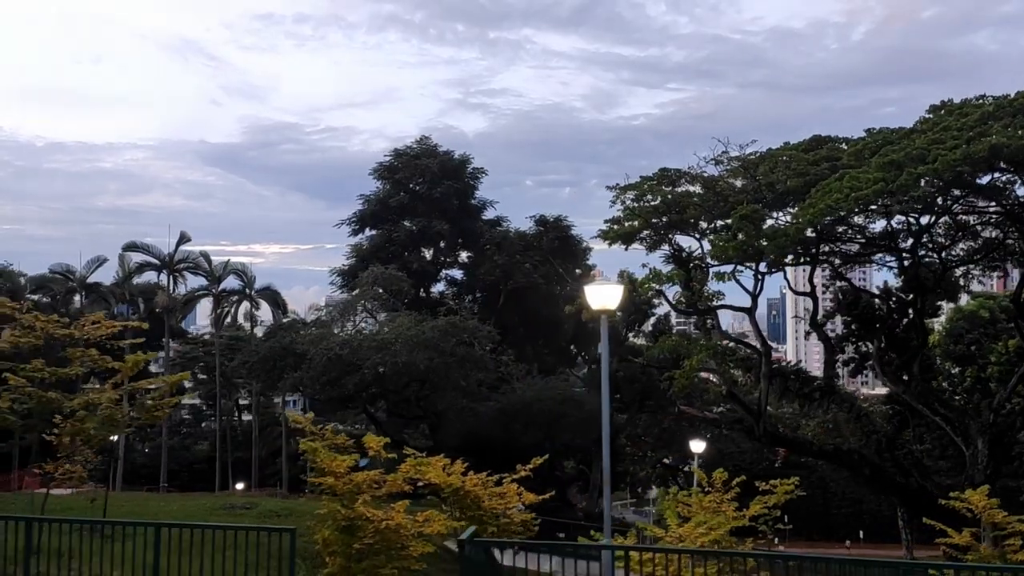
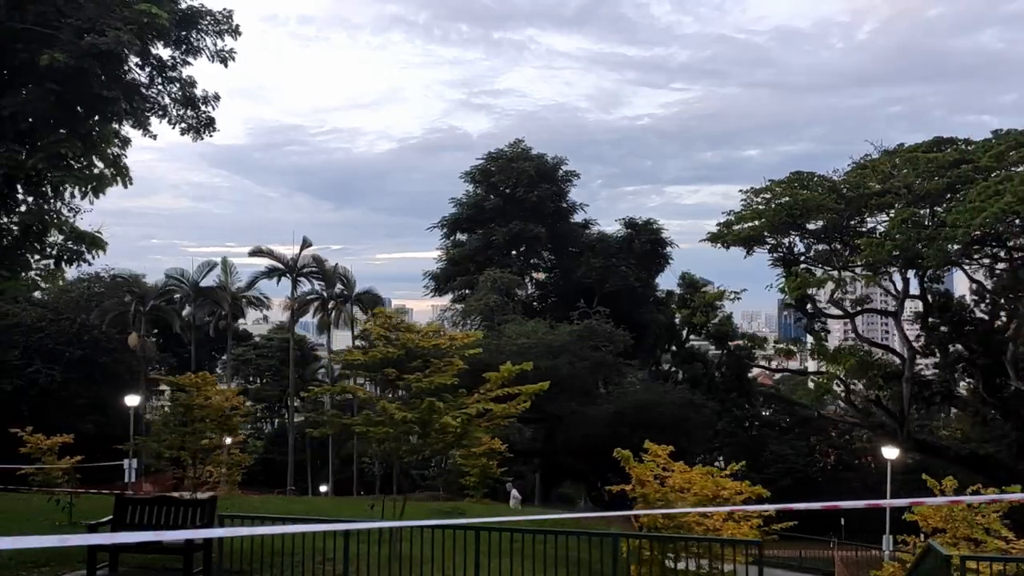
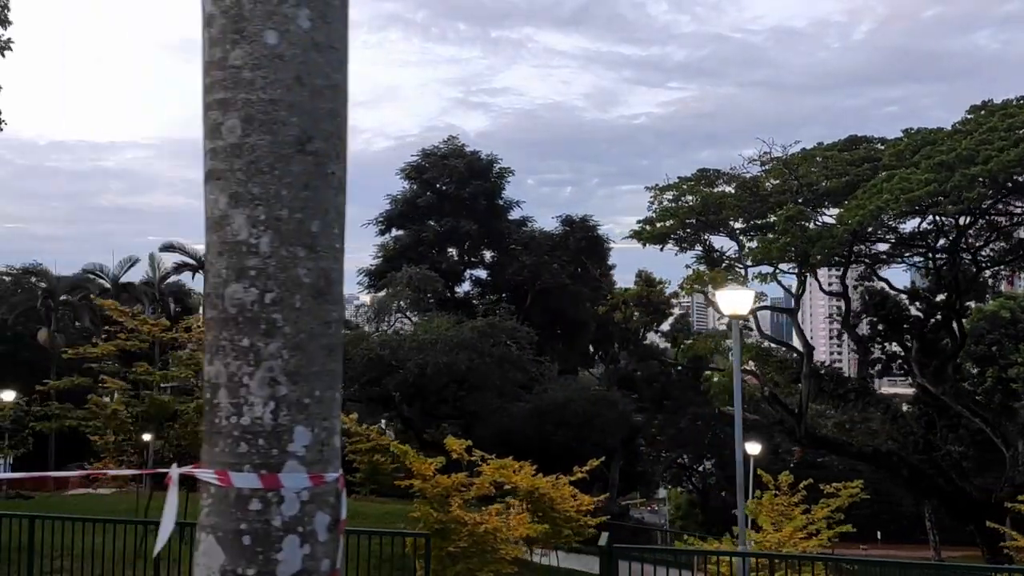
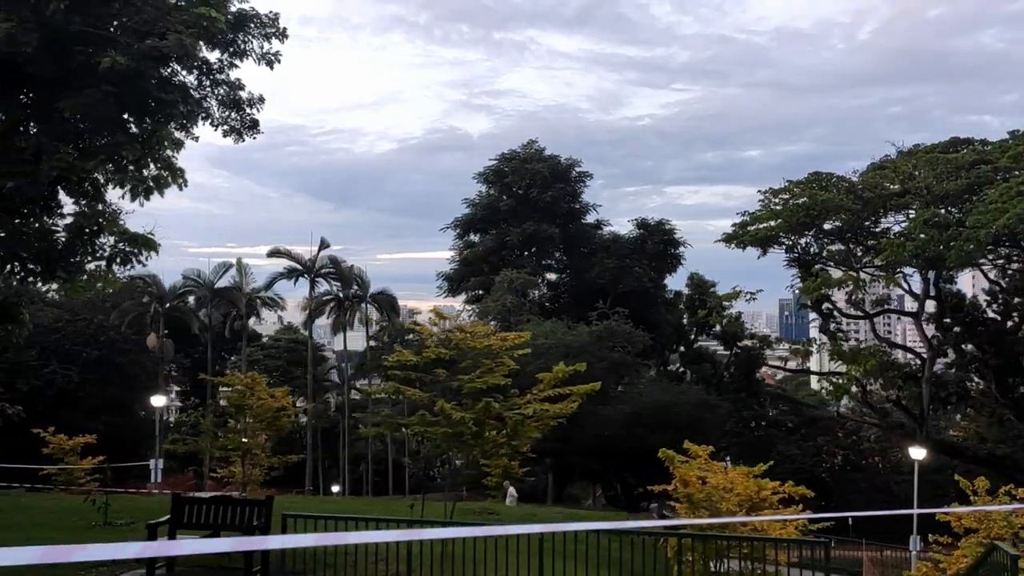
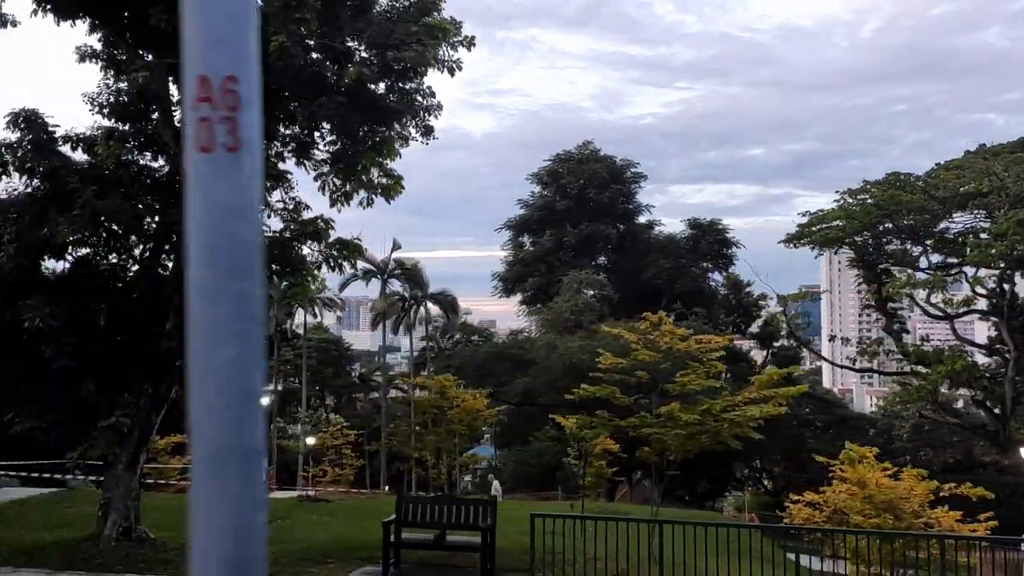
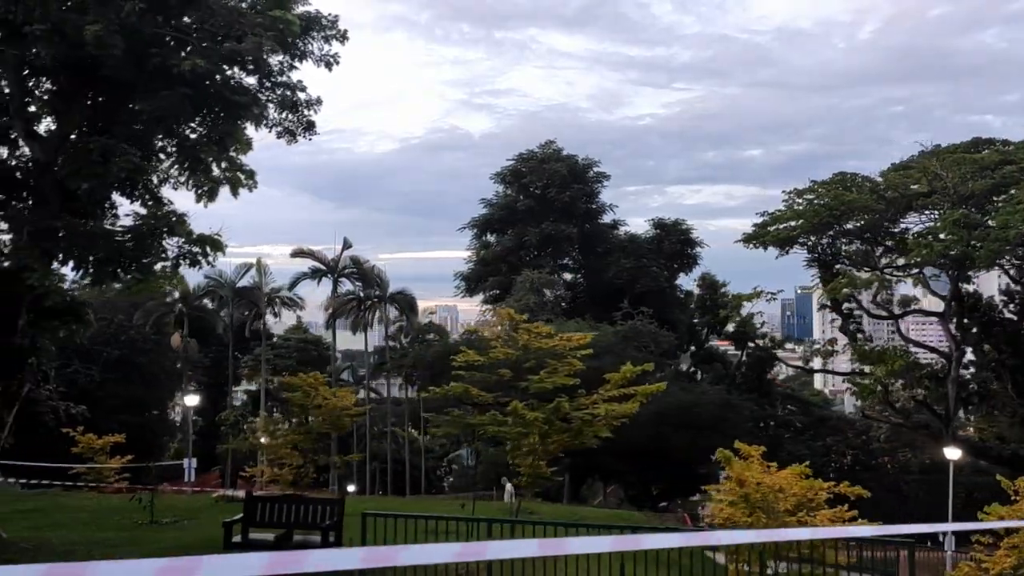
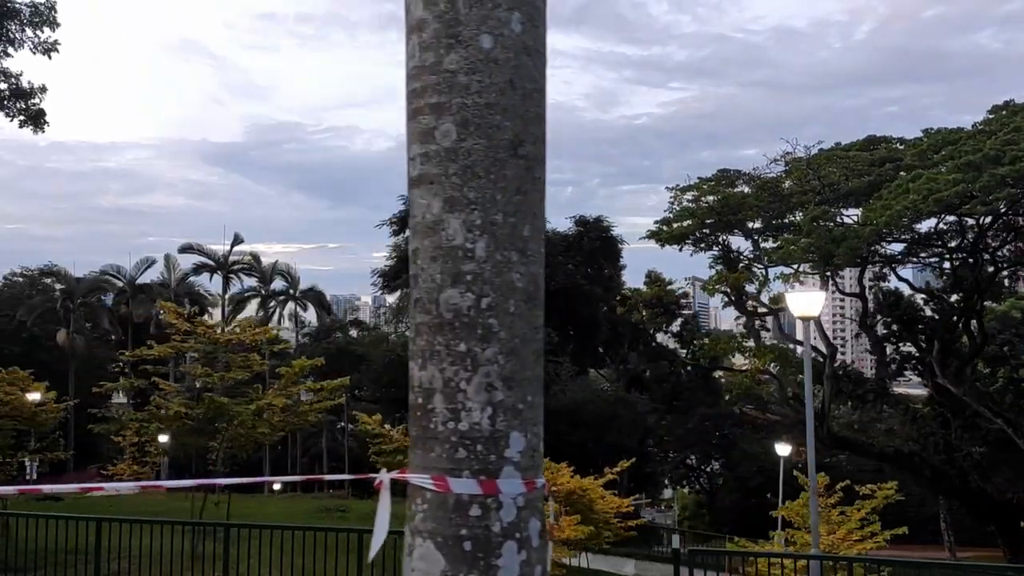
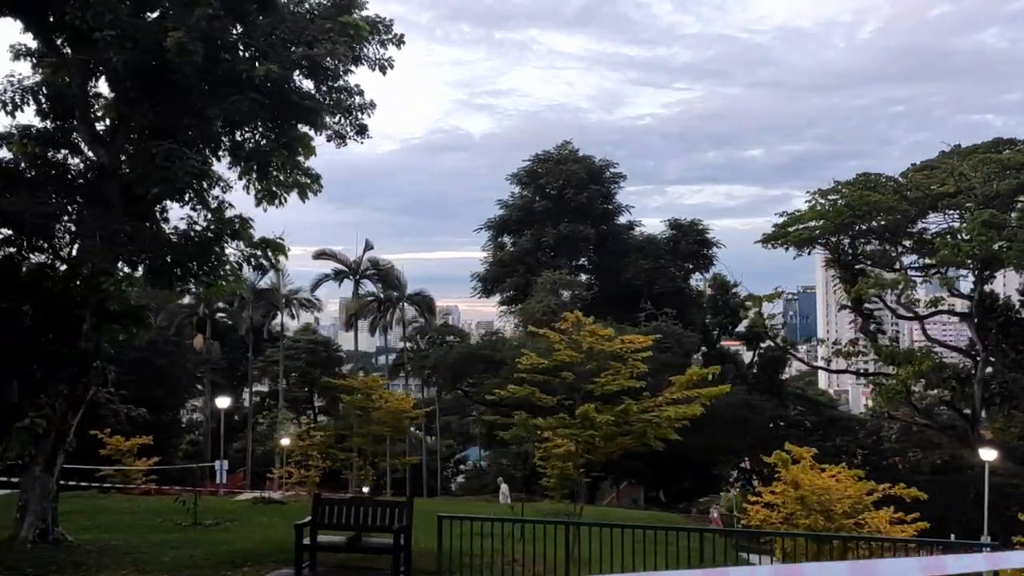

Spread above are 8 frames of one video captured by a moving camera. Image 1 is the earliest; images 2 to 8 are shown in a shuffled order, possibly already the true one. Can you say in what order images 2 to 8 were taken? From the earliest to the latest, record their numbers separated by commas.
3, 7, 2, 4, 6, 8, 5
